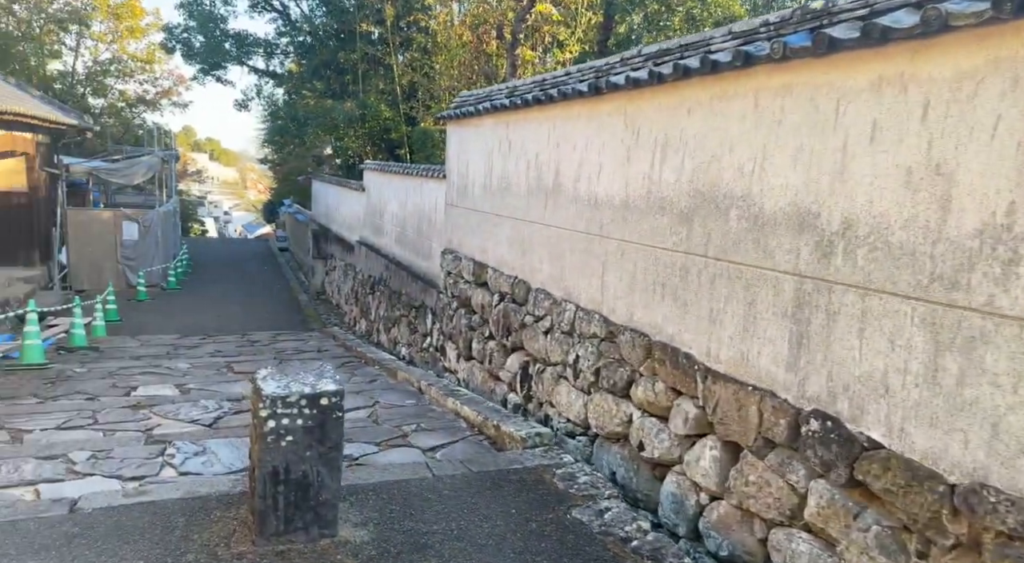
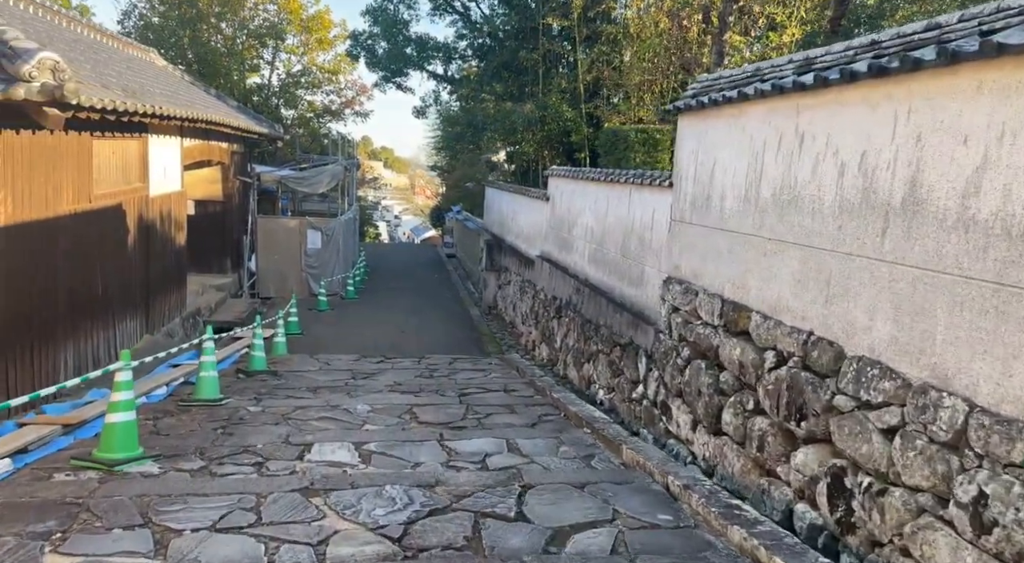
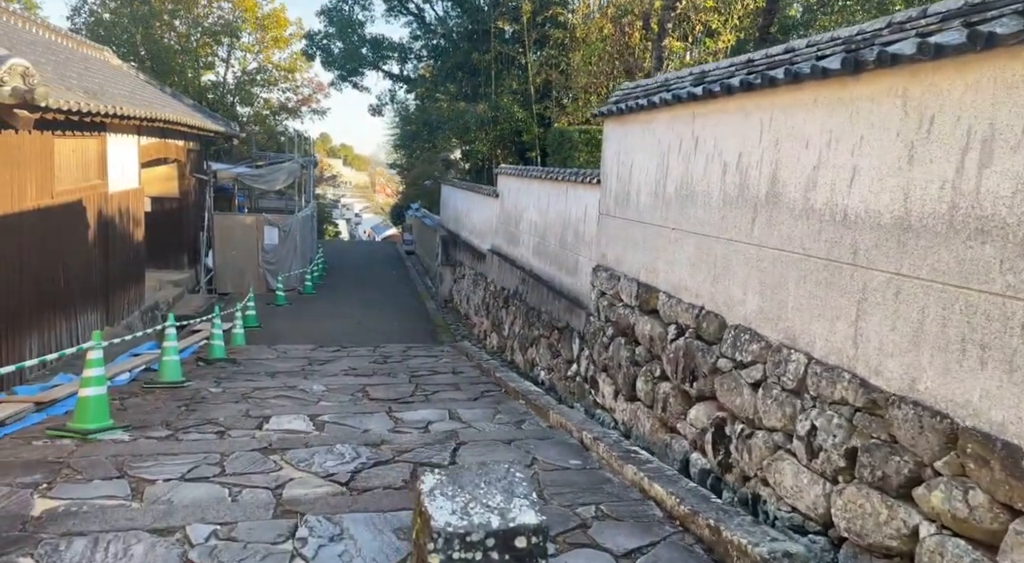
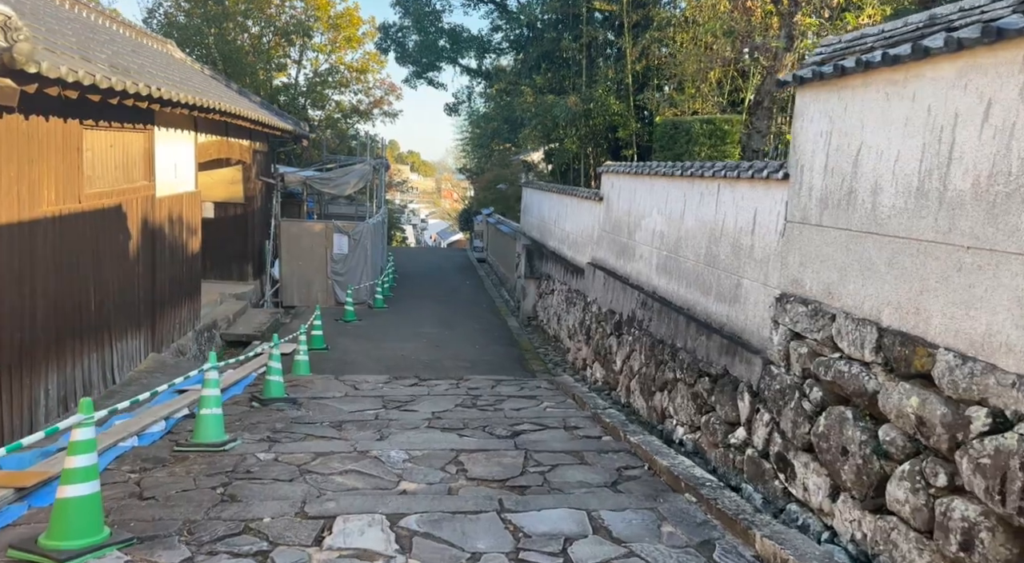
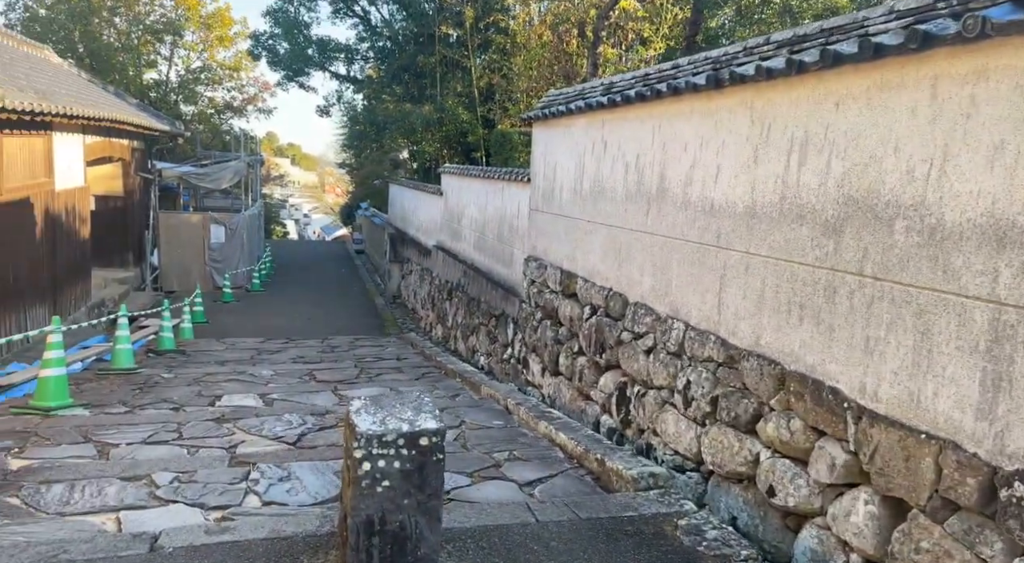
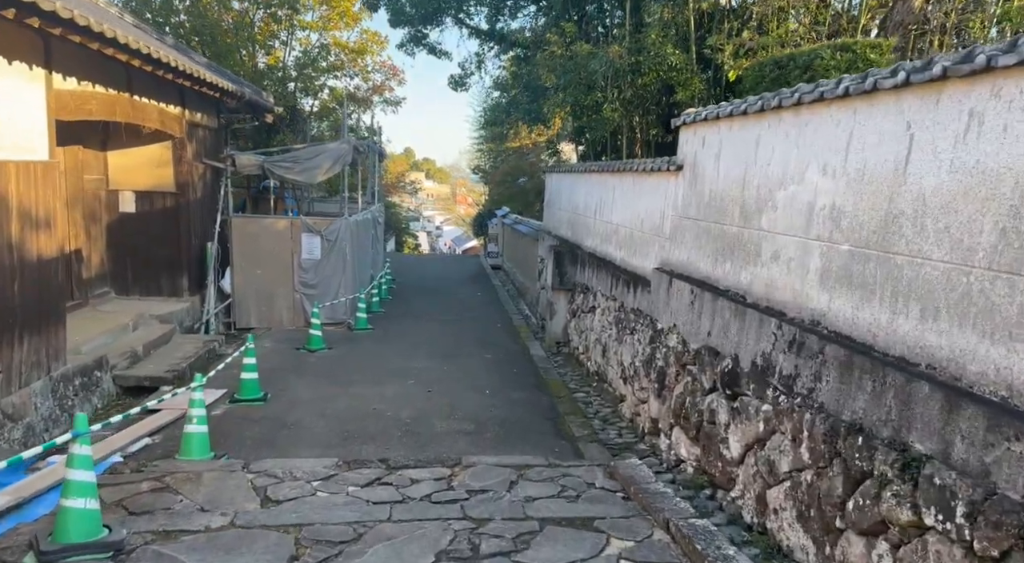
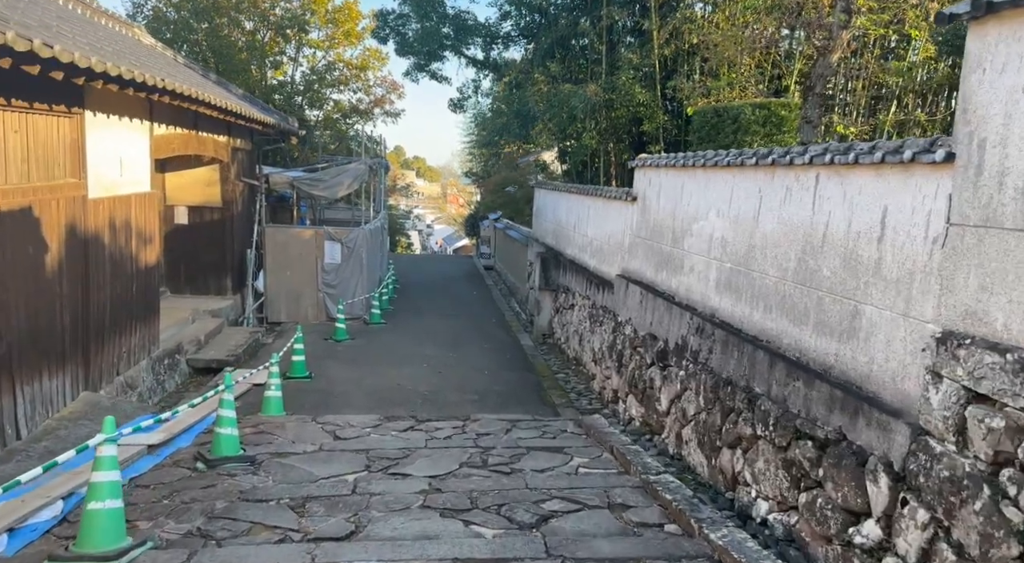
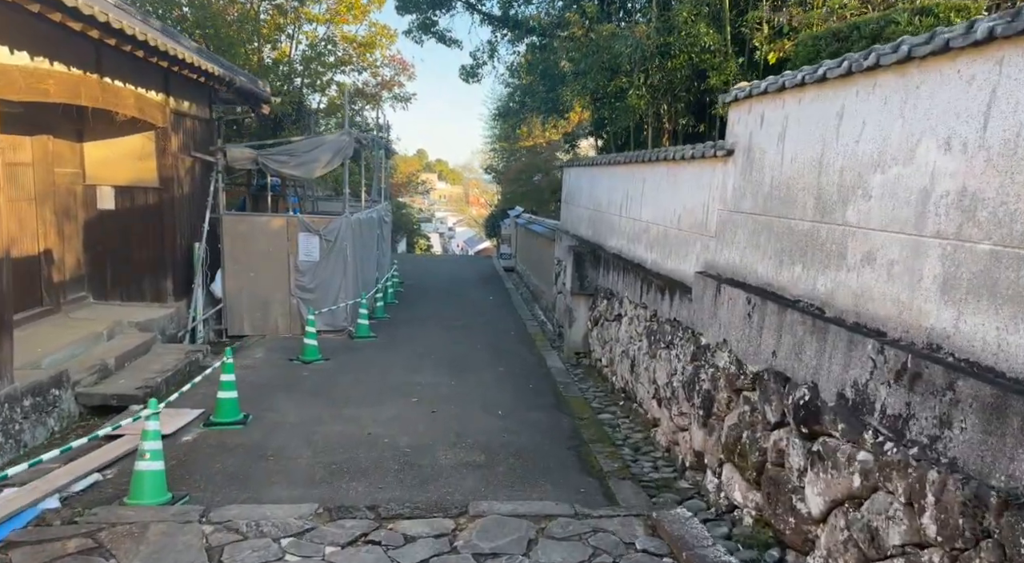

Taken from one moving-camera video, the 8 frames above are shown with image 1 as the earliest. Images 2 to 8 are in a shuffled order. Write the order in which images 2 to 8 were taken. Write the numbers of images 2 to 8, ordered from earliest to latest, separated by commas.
5, 3, 2, 4, 7, 6, 8
